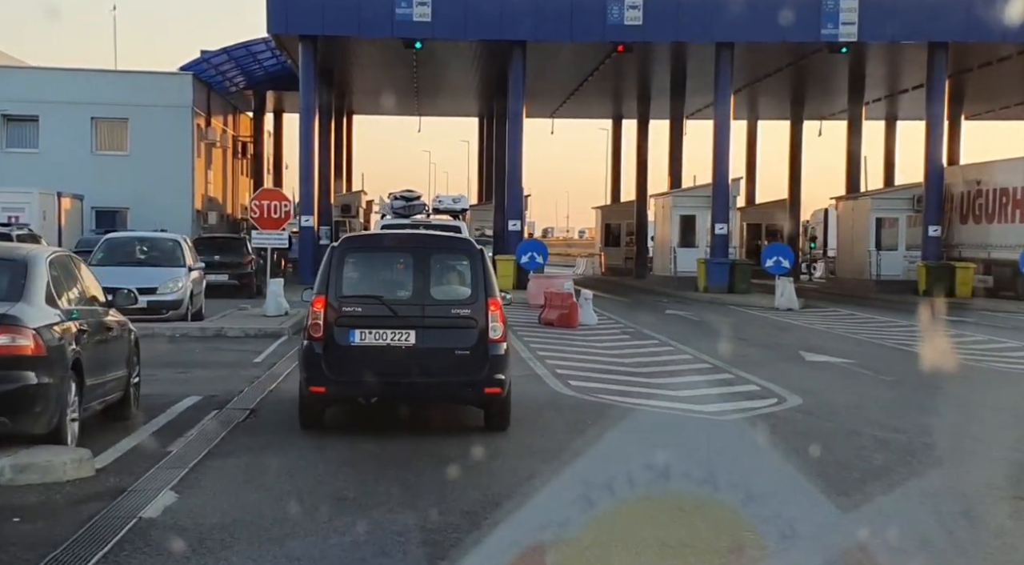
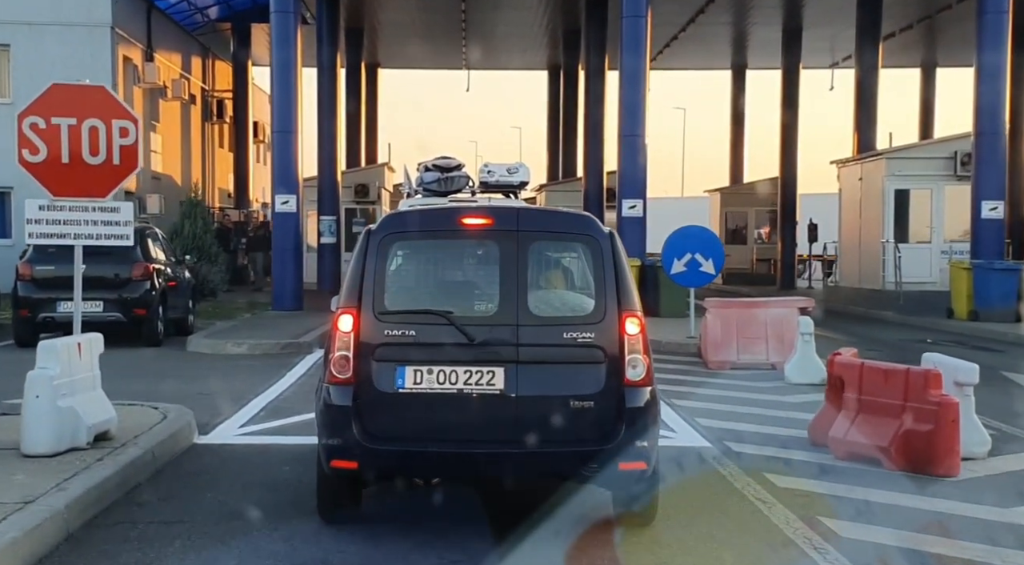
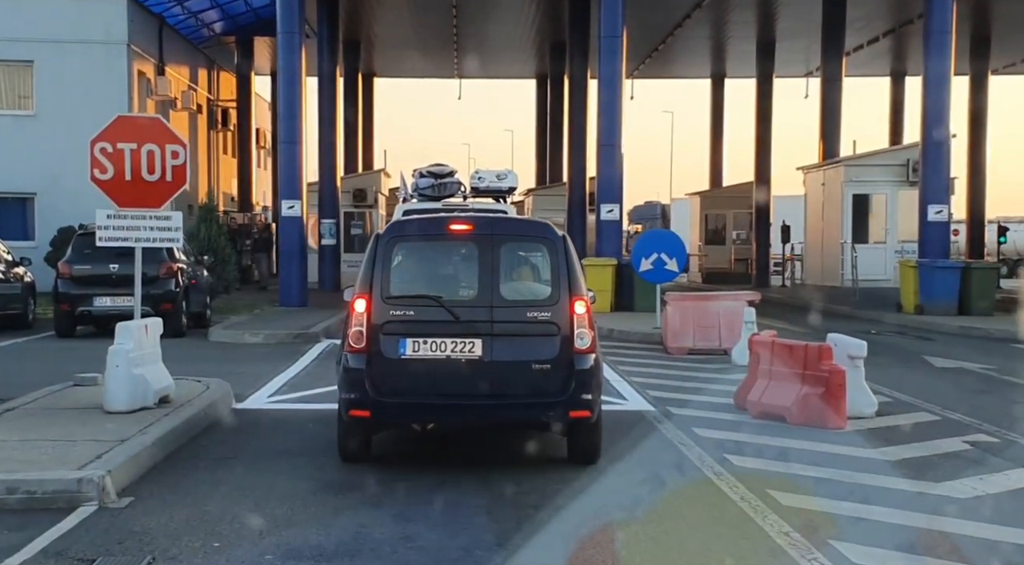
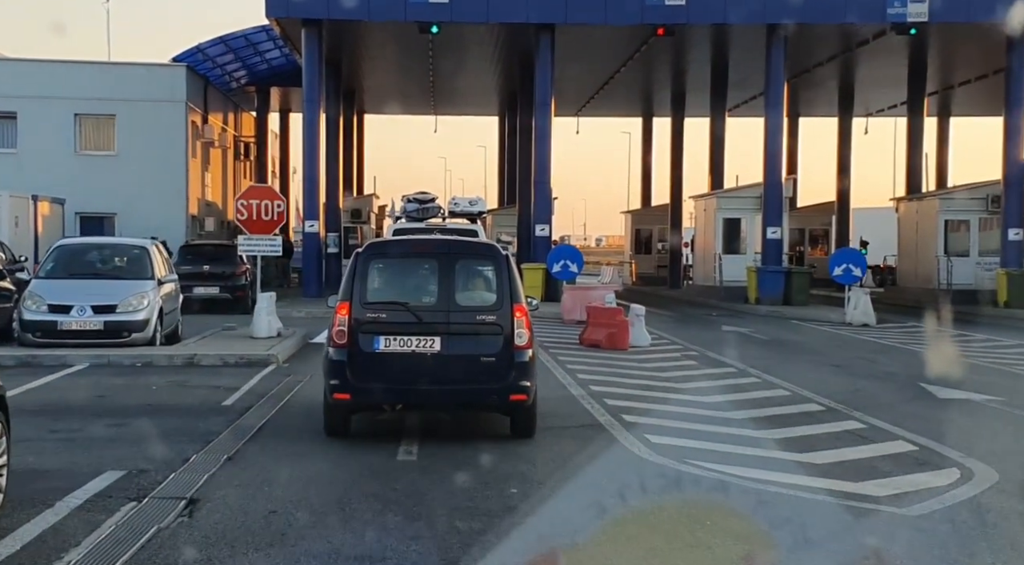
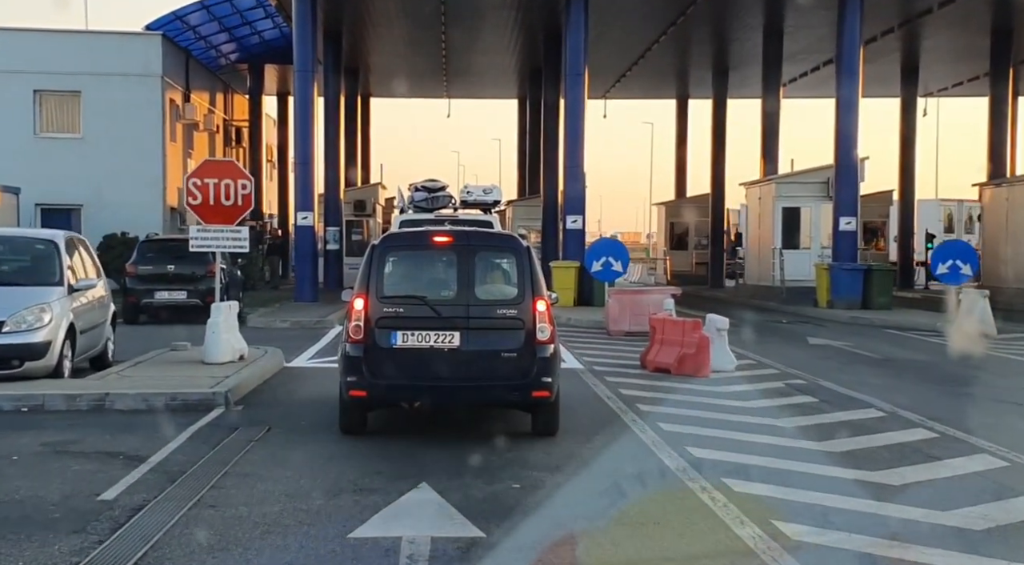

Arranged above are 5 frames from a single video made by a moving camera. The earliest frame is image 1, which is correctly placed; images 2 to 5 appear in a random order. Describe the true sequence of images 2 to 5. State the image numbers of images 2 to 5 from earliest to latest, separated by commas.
4, 5, 3, 2
